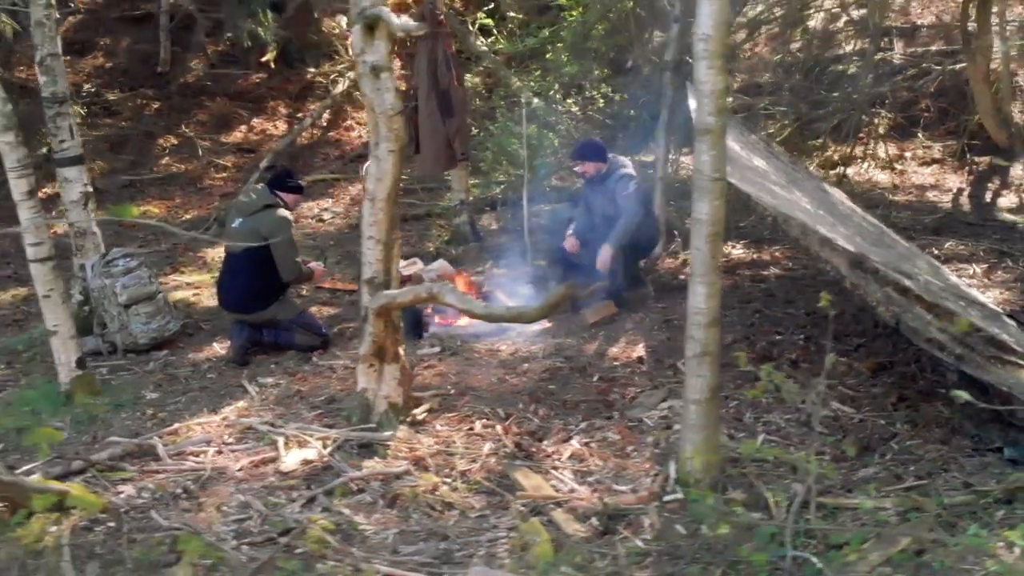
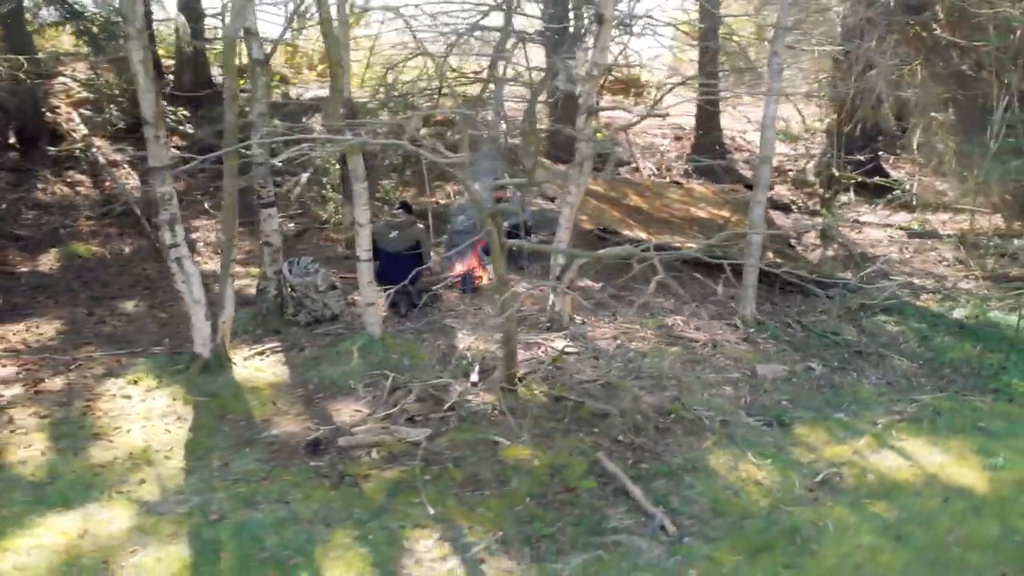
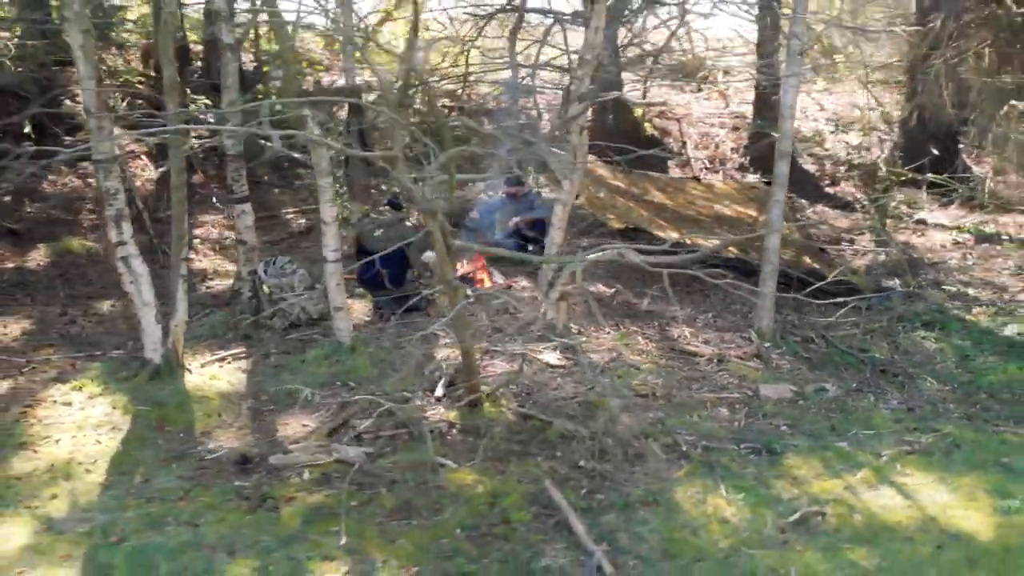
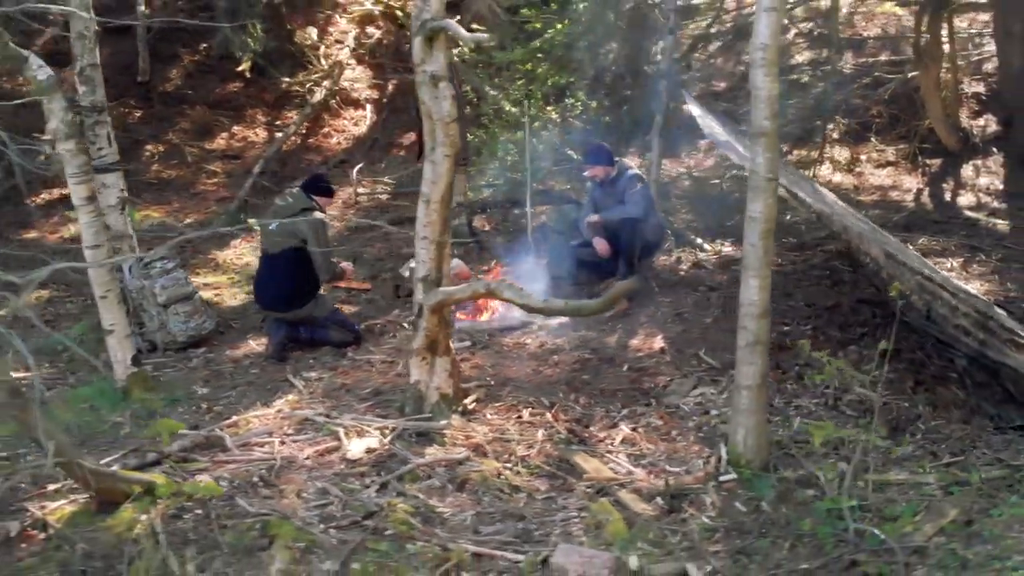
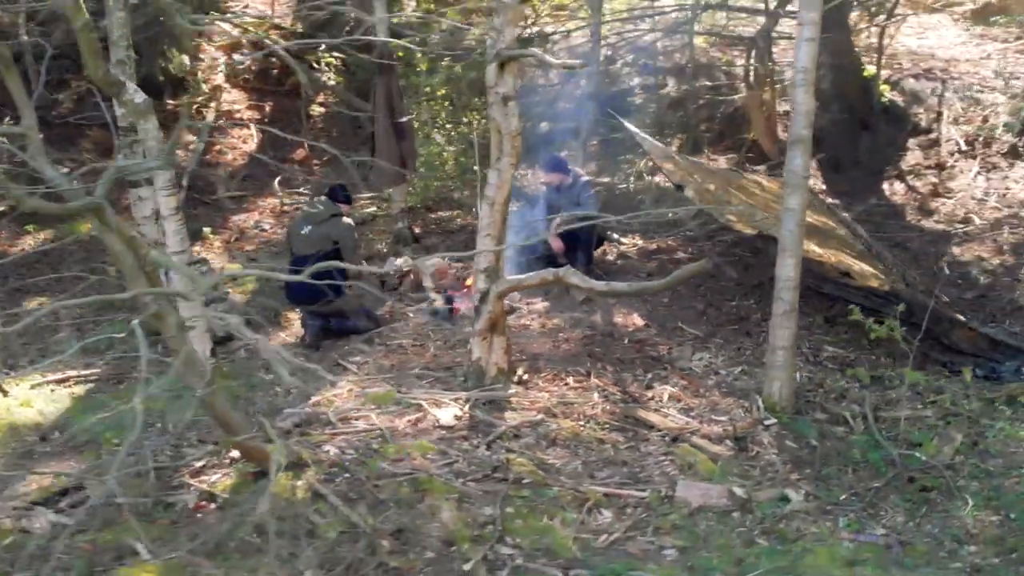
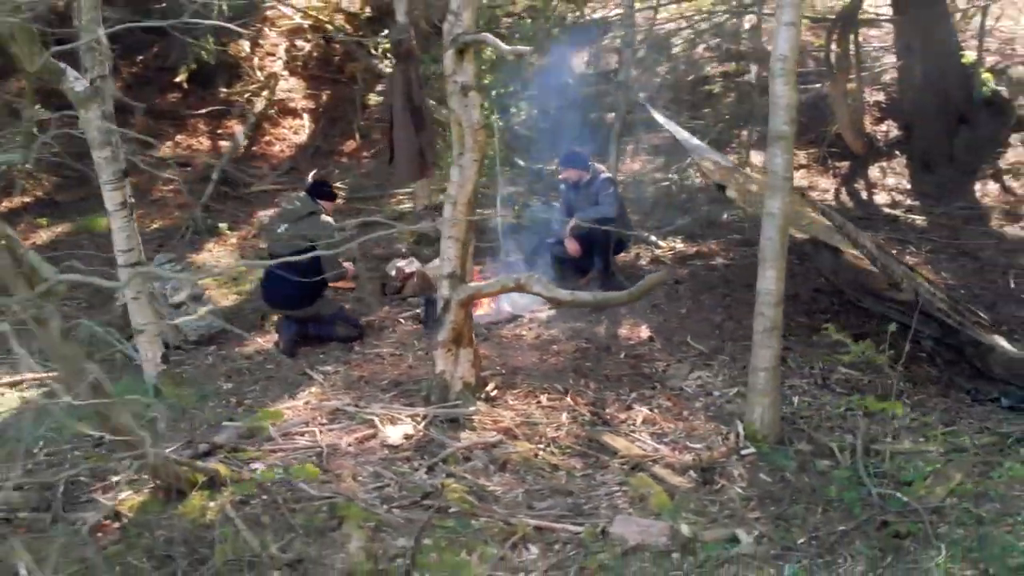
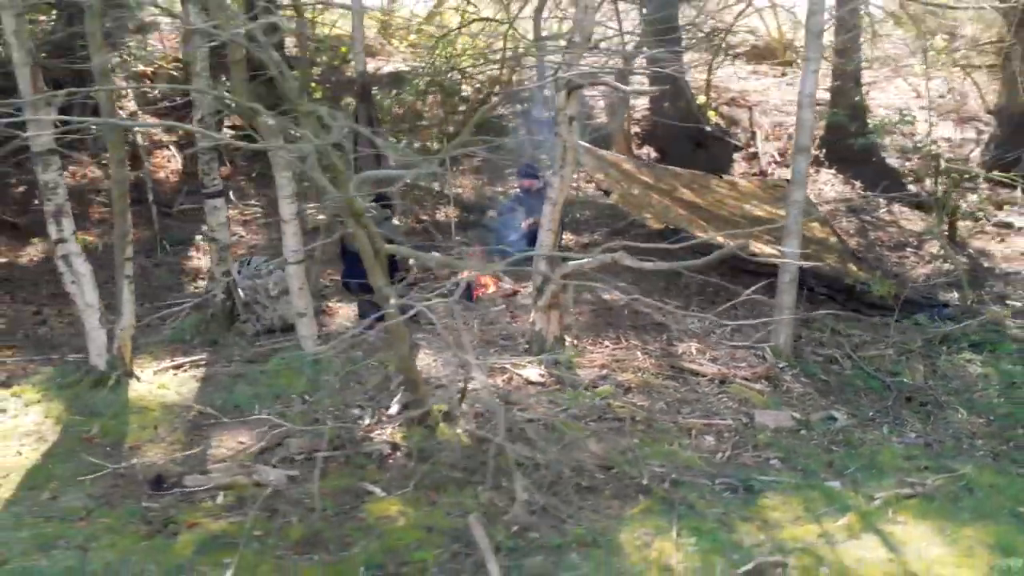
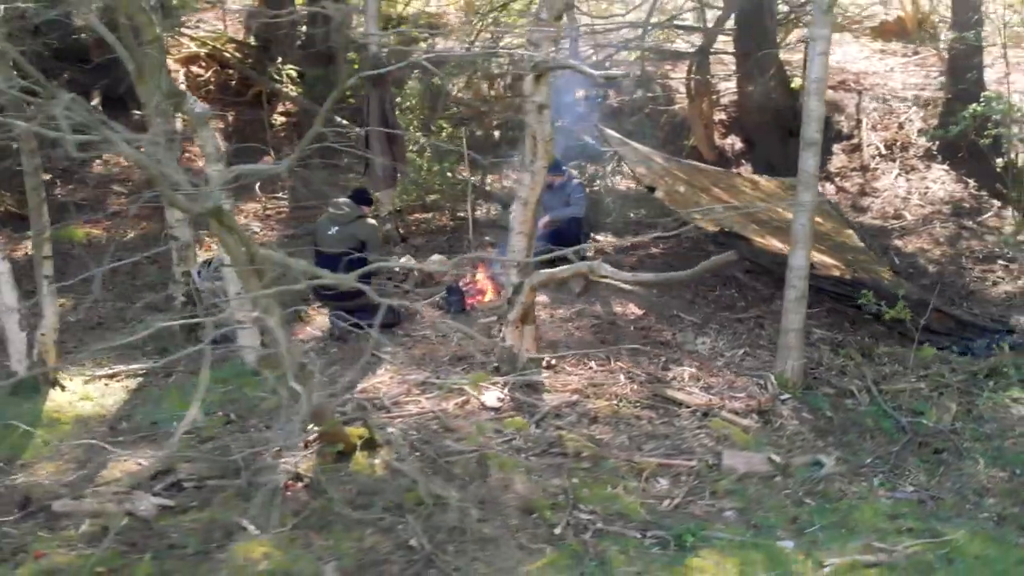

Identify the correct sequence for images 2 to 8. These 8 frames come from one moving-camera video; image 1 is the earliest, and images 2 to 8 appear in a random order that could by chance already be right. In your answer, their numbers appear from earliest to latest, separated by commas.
4, 6, 5, 8, 7, 3, 2
